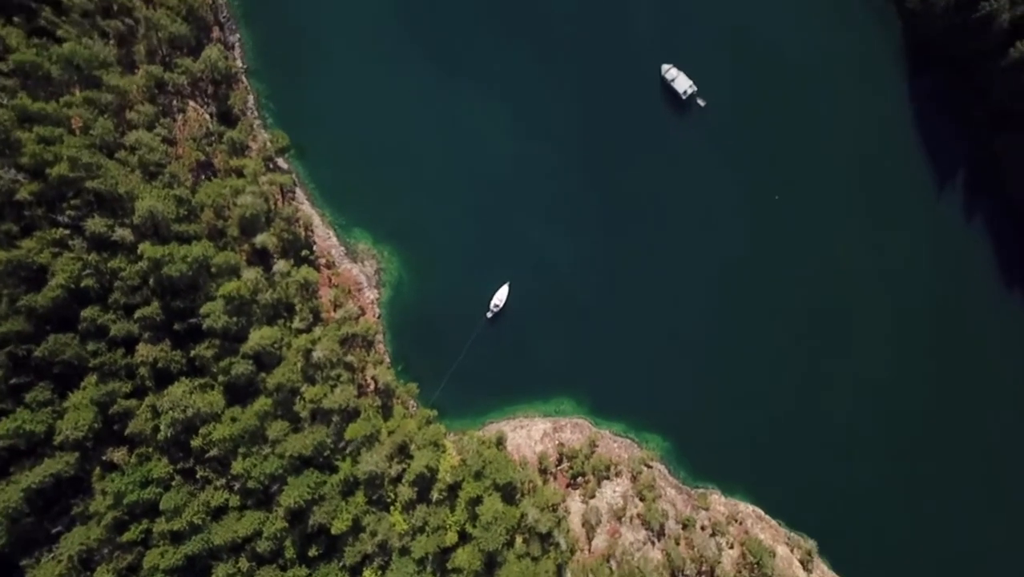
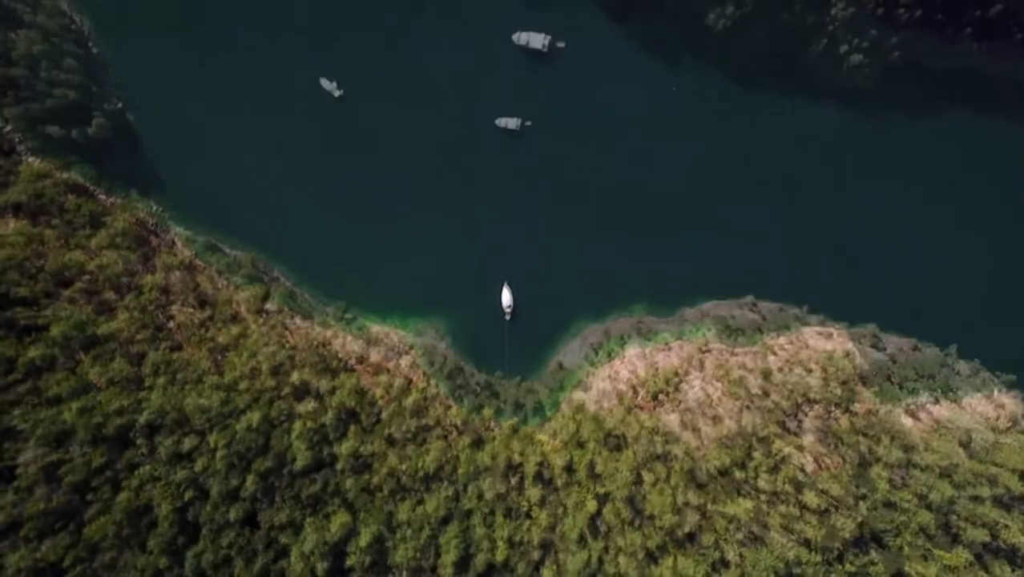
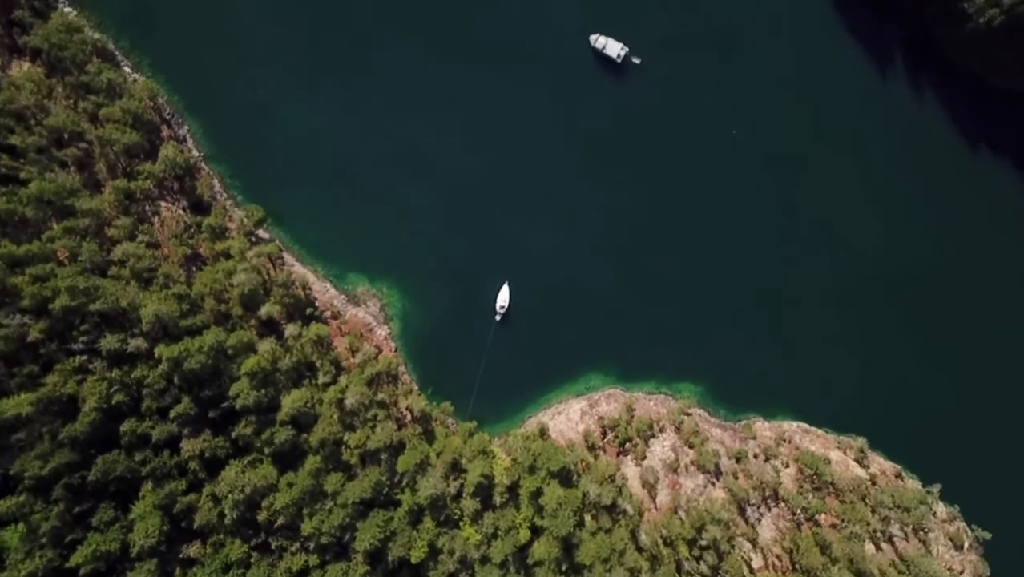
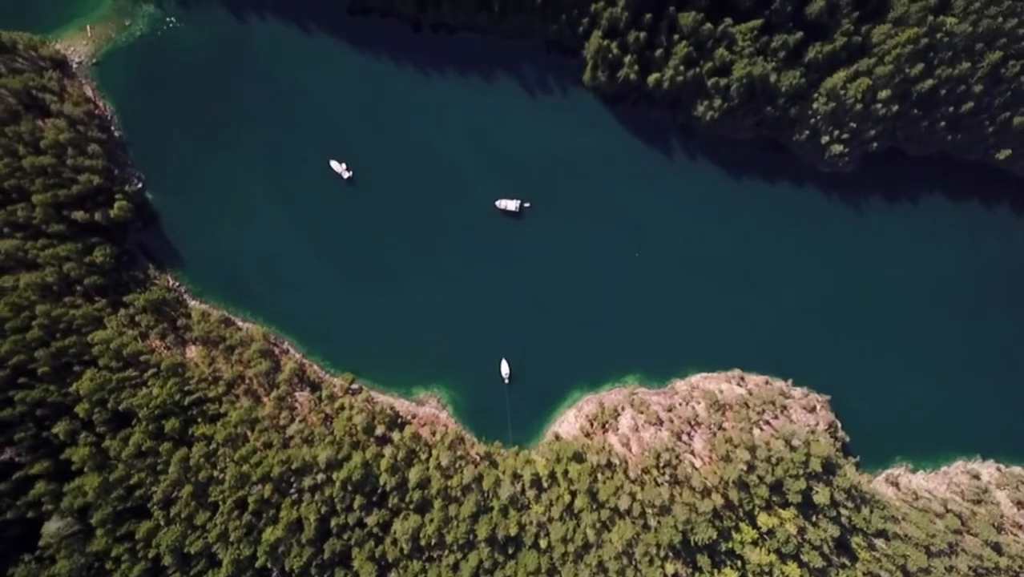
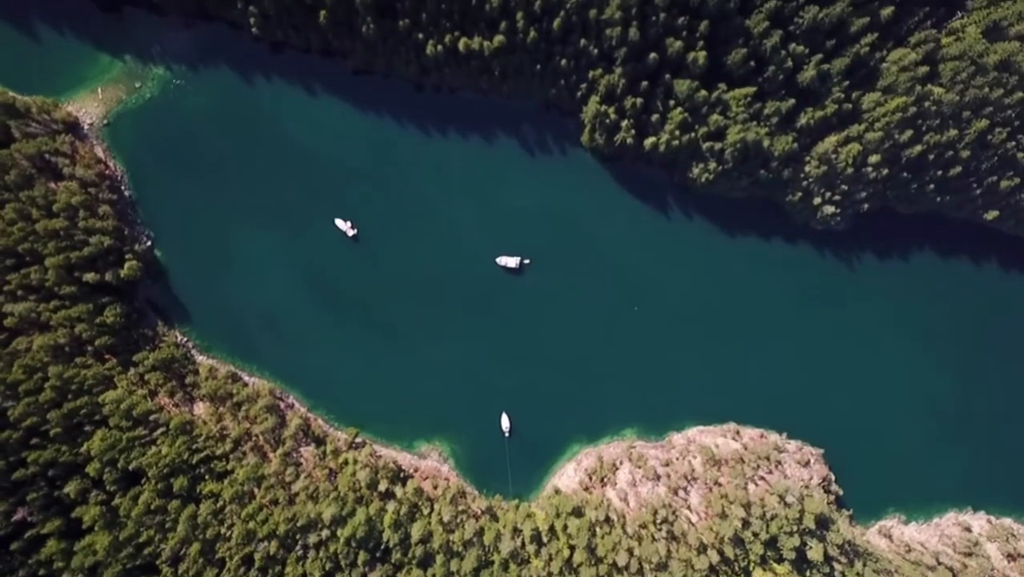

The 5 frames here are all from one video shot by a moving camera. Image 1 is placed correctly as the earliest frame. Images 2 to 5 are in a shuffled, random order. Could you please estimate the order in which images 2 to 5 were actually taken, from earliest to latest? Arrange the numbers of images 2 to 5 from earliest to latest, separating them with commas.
3, 2, 4, 5
